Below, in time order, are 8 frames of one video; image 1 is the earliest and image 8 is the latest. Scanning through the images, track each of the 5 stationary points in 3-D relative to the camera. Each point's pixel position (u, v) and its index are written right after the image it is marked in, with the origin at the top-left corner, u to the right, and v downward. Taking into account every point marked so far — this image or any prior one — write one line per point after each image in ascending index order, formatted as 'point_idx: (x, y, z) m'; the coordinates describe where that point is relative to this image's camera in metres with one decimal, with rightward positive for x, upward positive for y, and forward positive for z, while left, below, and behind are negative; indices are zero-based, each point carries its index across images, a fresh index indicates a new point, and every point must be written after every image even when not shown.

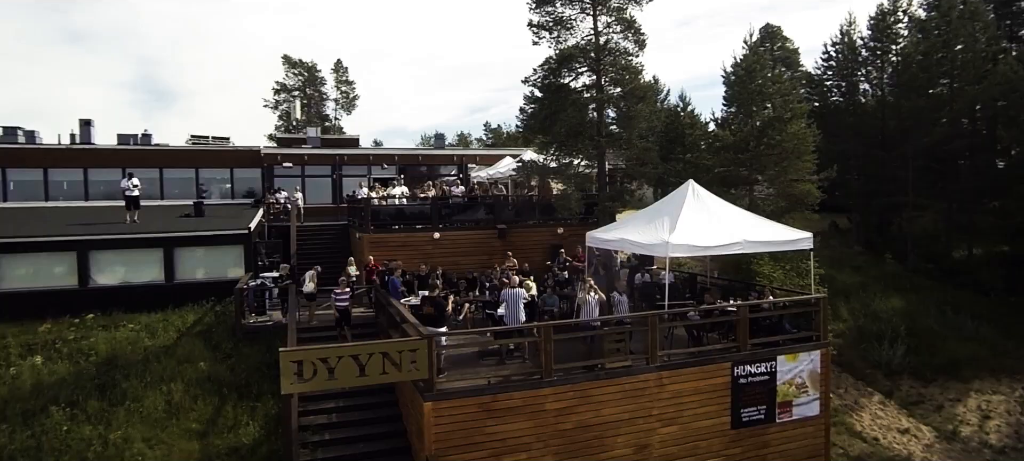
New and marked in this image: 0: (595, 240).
0: (+2.0, -0.3, +16.0) m
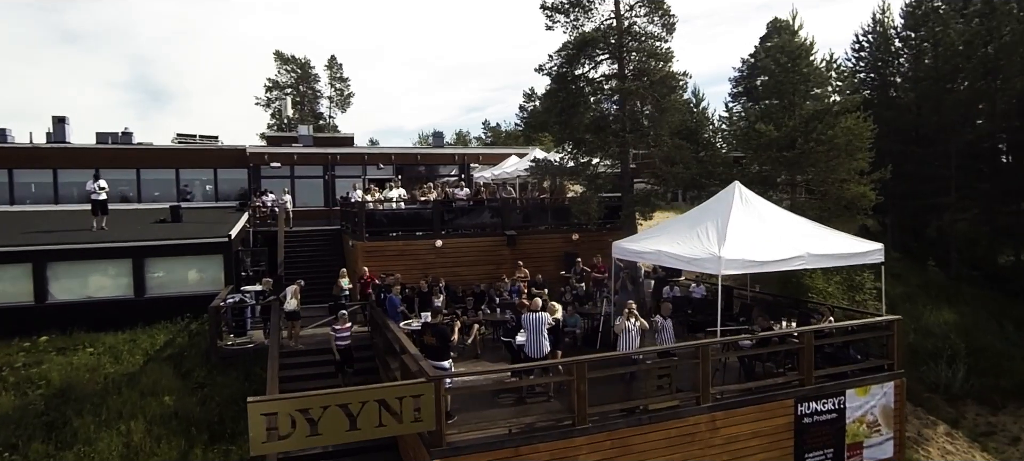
0: (+2.4, -0.5, +13.8) m
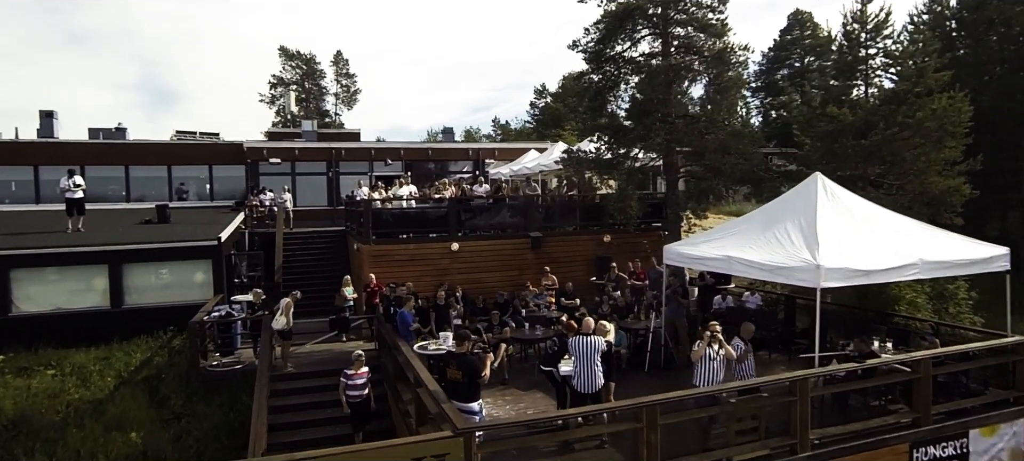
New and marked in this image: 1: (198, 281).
0: (+3.0, -0.5, +11.6) m
1: (-7.9, -1.3, +16.4) m
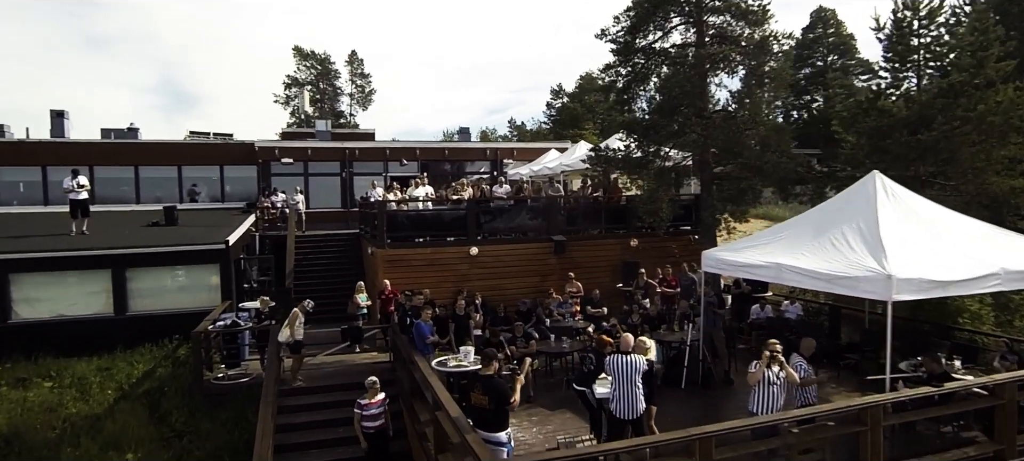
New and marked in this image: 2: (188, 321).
0: (+3.4, -0.6, +10.6) m
1: (-7.3, -1.4, +15.7) m
2: (-7.8, -2.2, +15.4) m
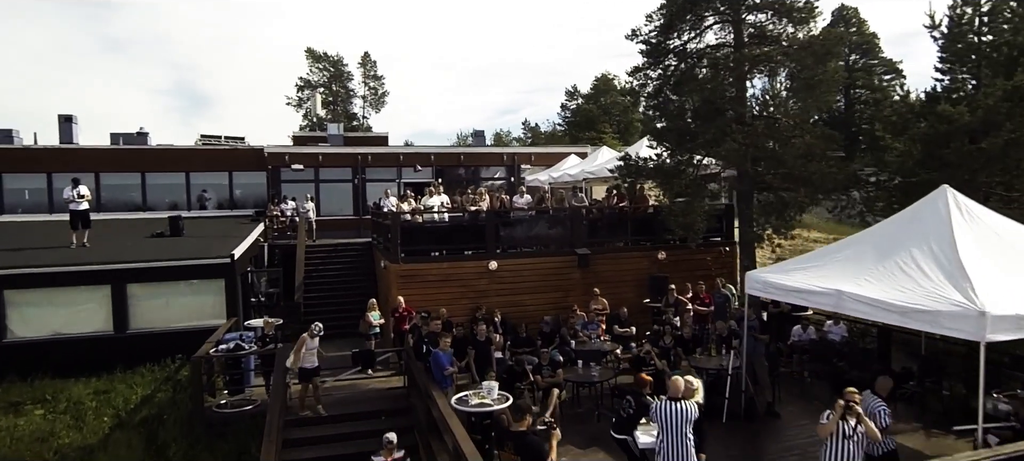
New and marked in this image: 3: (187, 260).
0: (+3.8, -0.9, +9.6) m
1: (-6.8, -1.7, +14.9) m
2: (-7.3, -2.4, +14.6) m
3: (-7.3, -0.7, +14.4) m
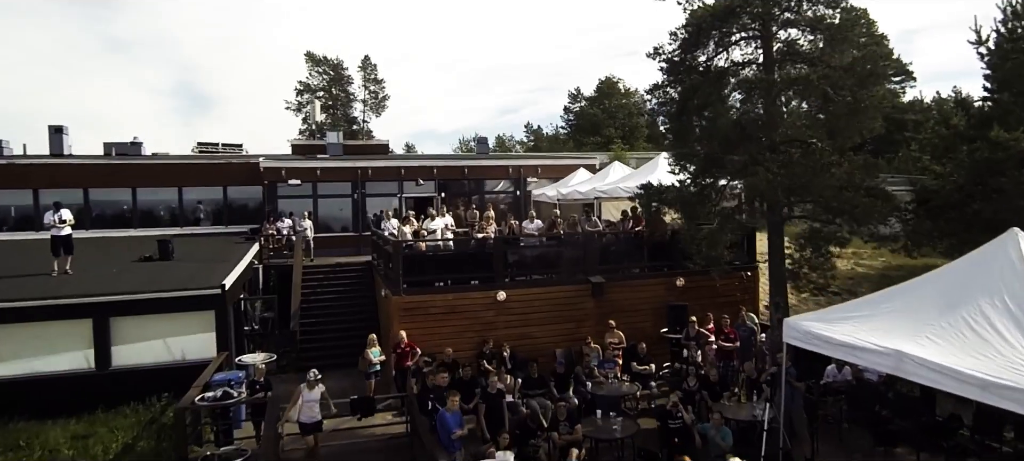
0: (+4.0, -1.5, +8.6) m
1: (-6.6, -2.3, +13.9) m
2: (-7.1, -3.1, +13.7) m
3: (-7.1, -1.3, +13.5) m
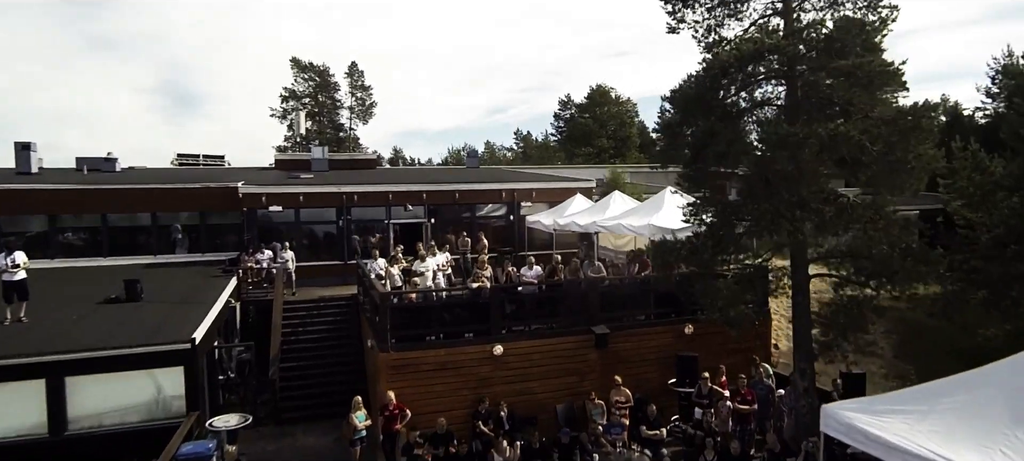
0: (+4.0, -2.4, +7.6) m
1: (-6.7, -3.2, +12.7) m
2: (-7.1, -4.0, +12.4) m
3: (-7.1, -2.2, +12.2) m
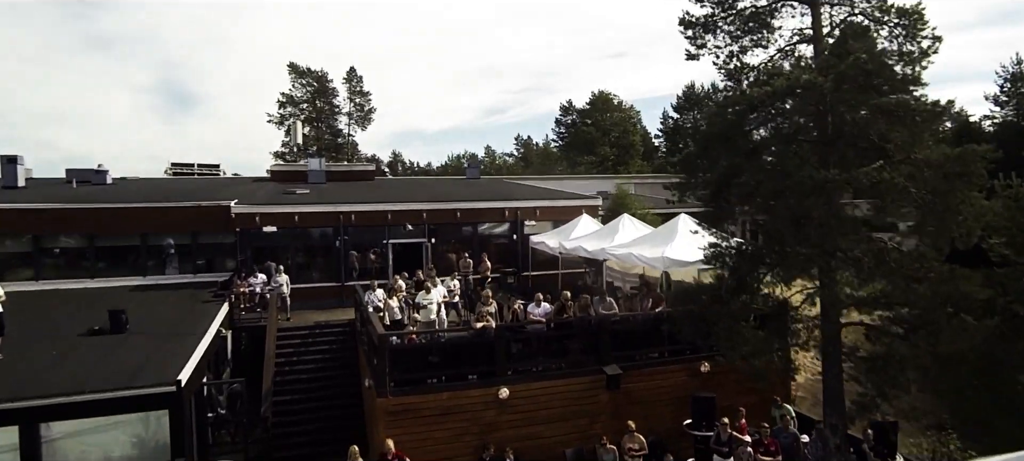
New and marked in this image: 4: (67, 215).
0: (+4.2, -3.1, +6.8) m
1: (-6.6, -3.9, +11.9) m
2: (-7.0, -4.6, +11.7) m
3: (-7.0, -2.9, +11.4) m
4: (-13.5, +0.4, +19.5) m
